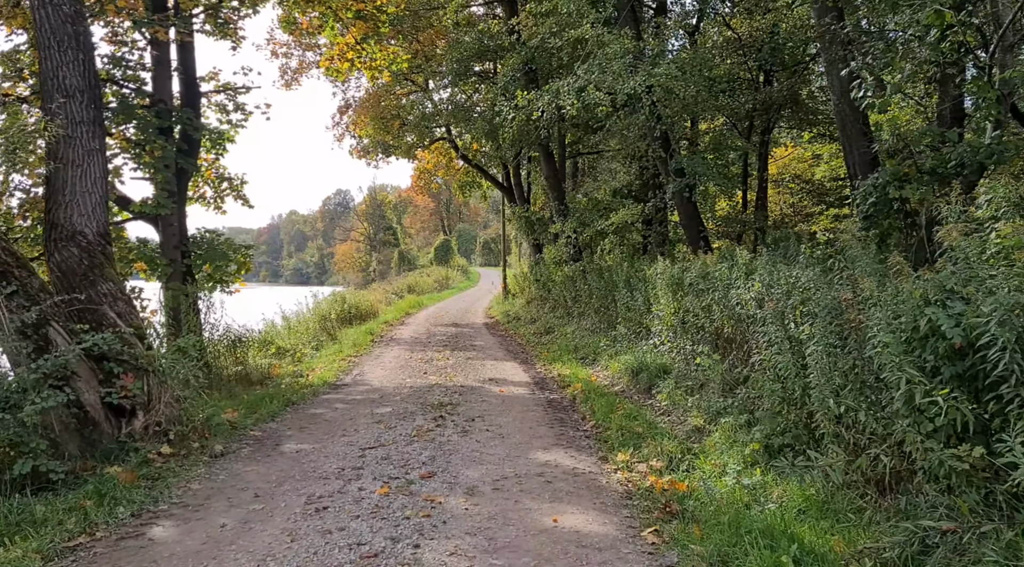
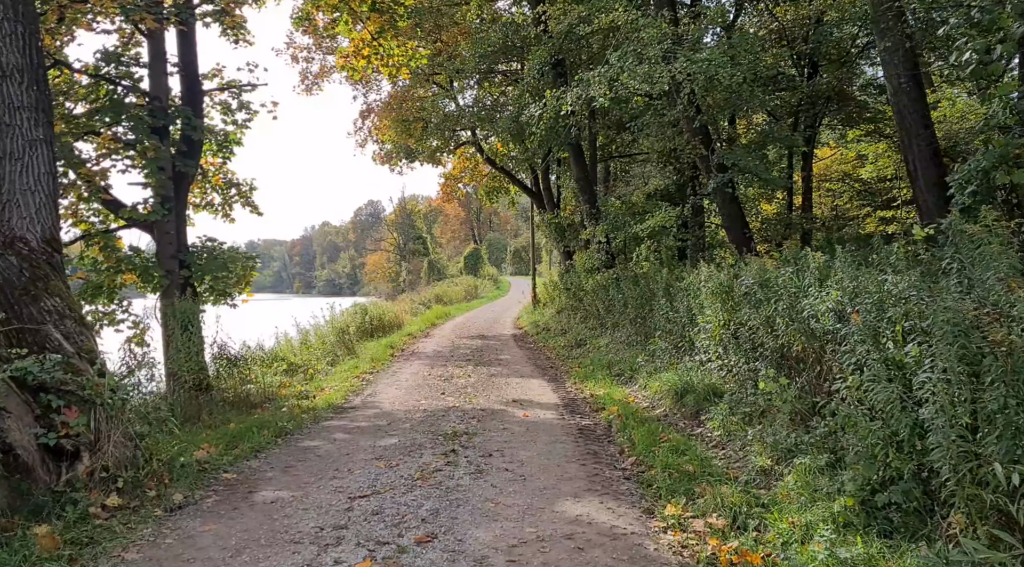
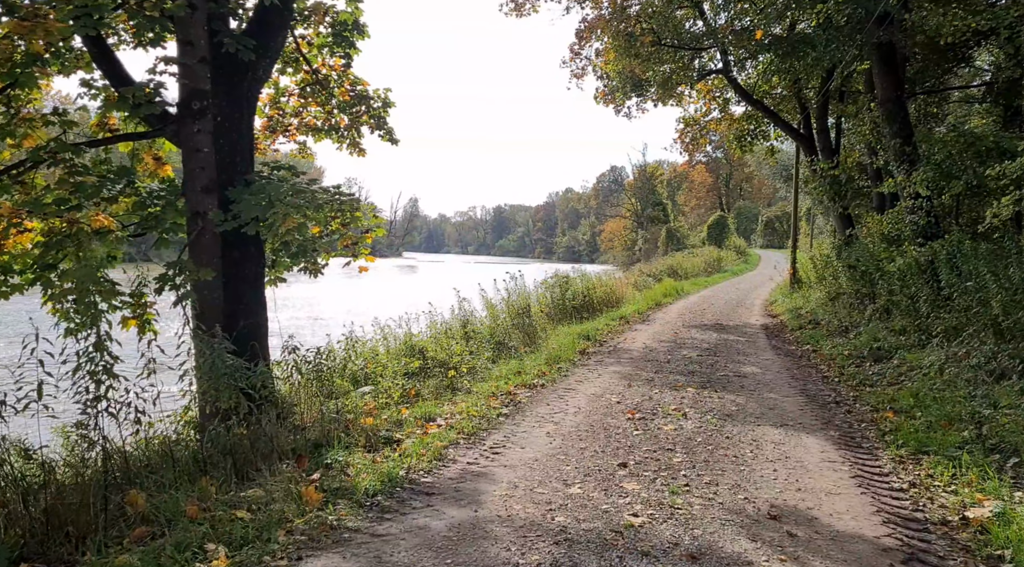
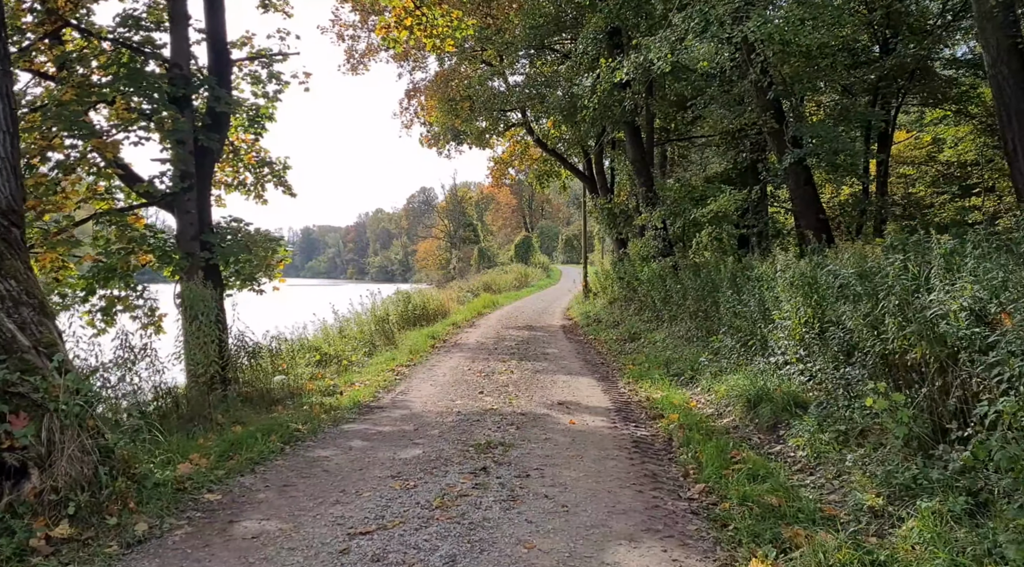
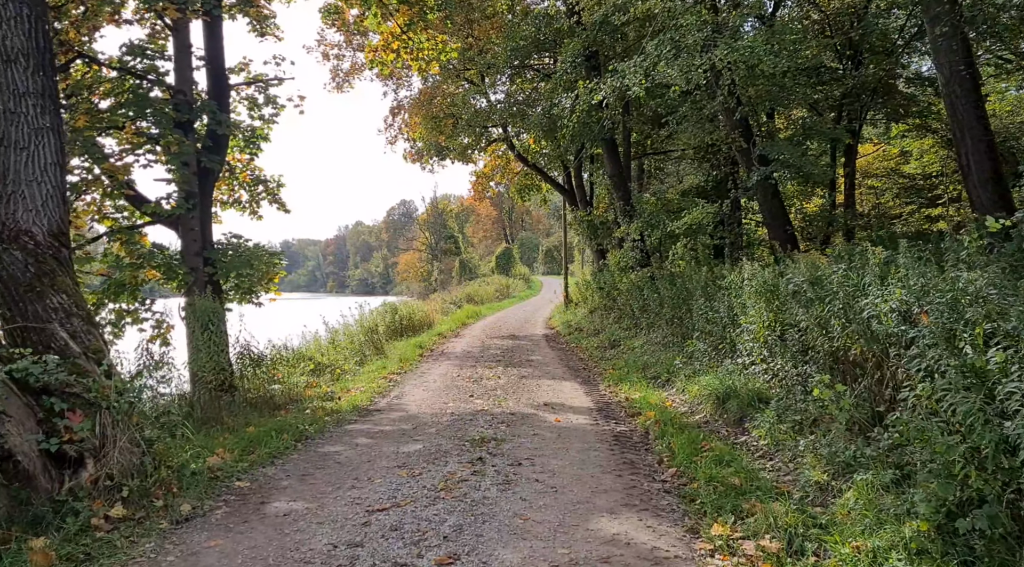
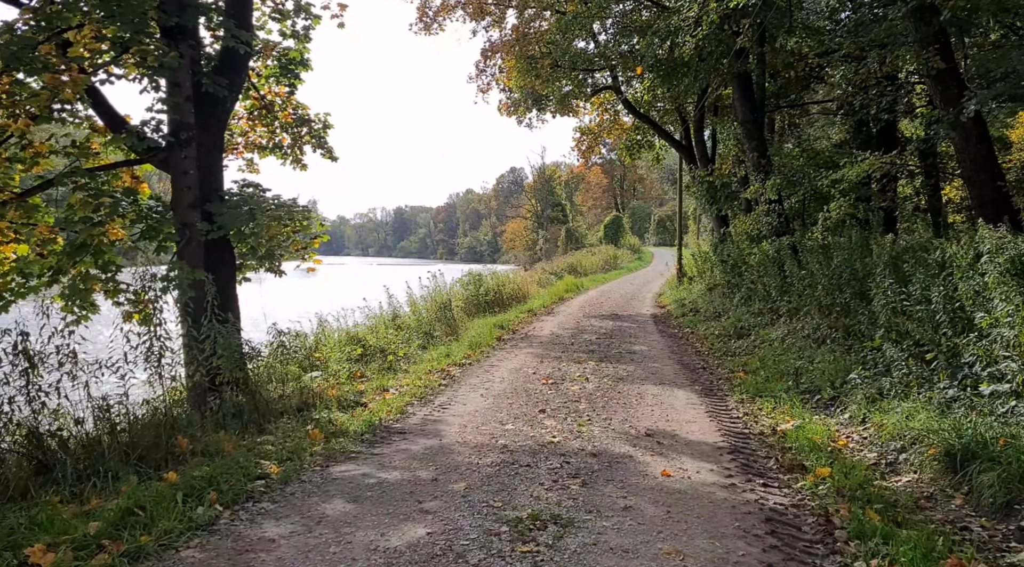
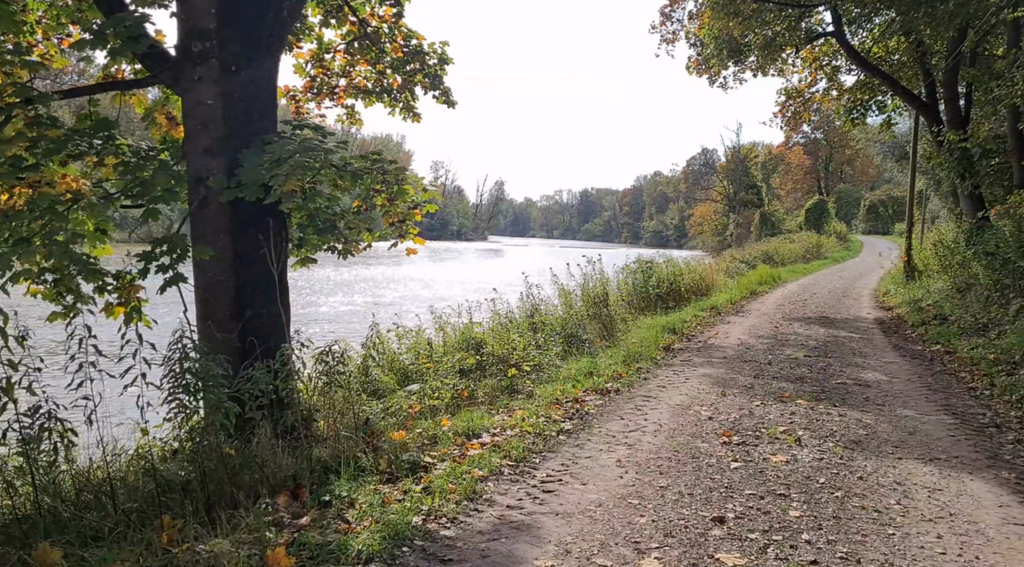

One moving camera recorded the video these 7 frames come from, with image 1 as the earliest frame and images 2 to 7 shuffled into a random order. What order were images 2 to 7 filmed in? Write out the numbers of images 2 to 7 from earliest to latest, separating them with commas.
2, 5, 4, 6, 3, 7
